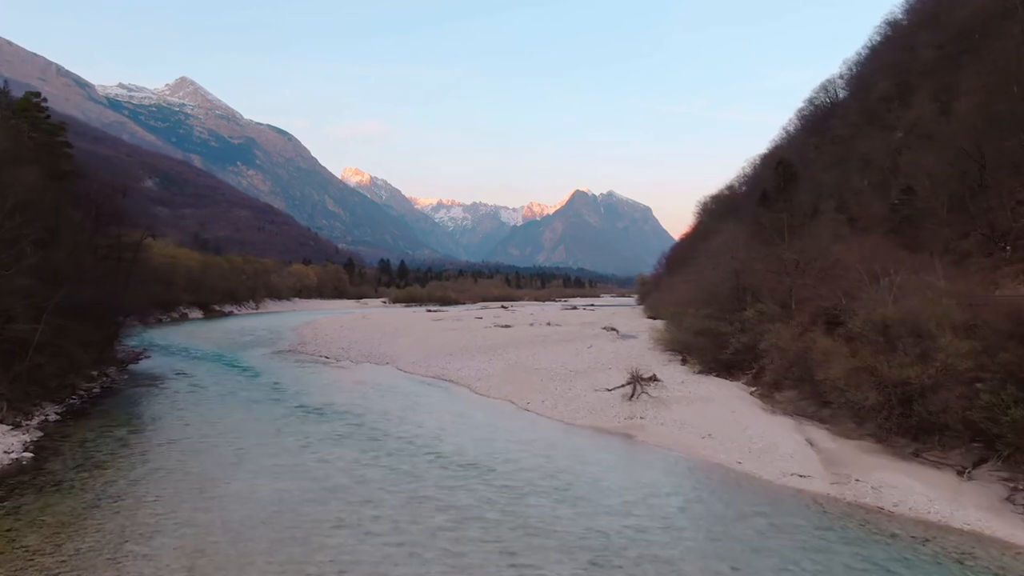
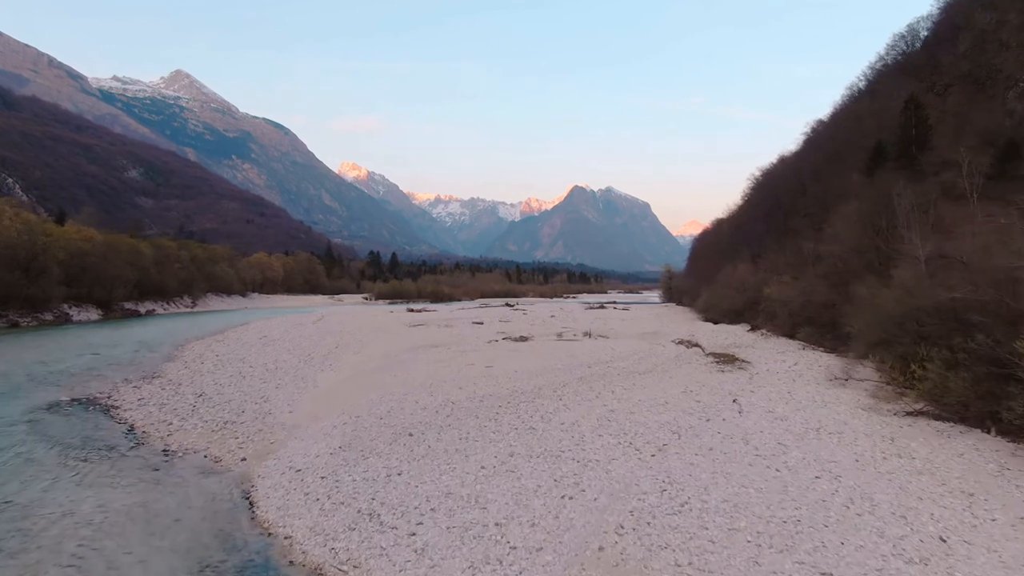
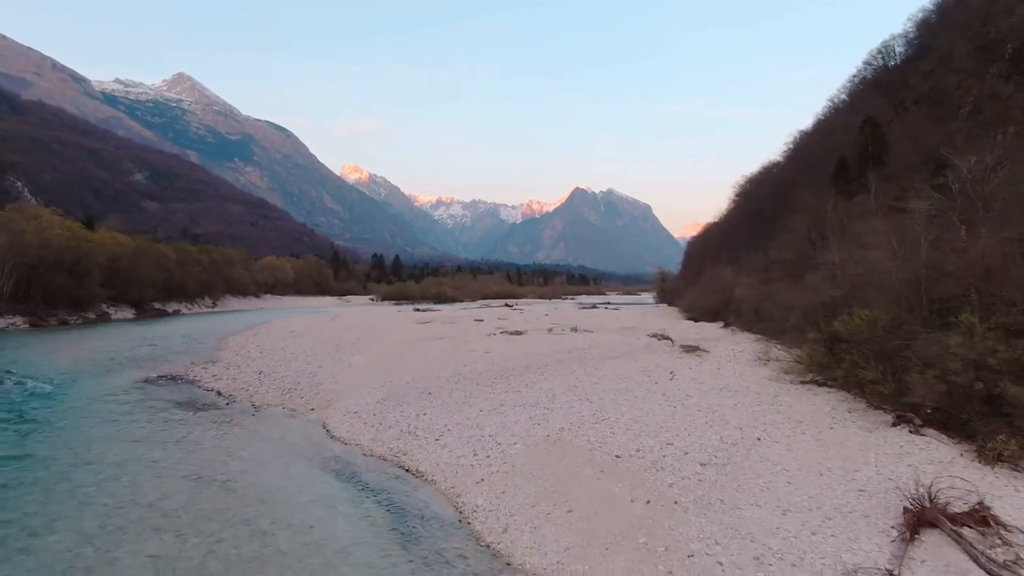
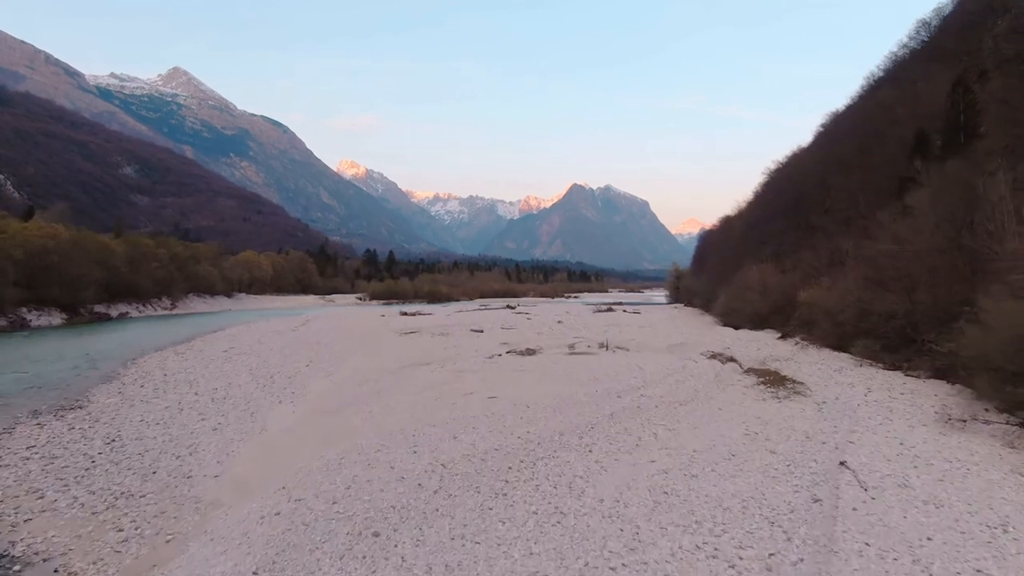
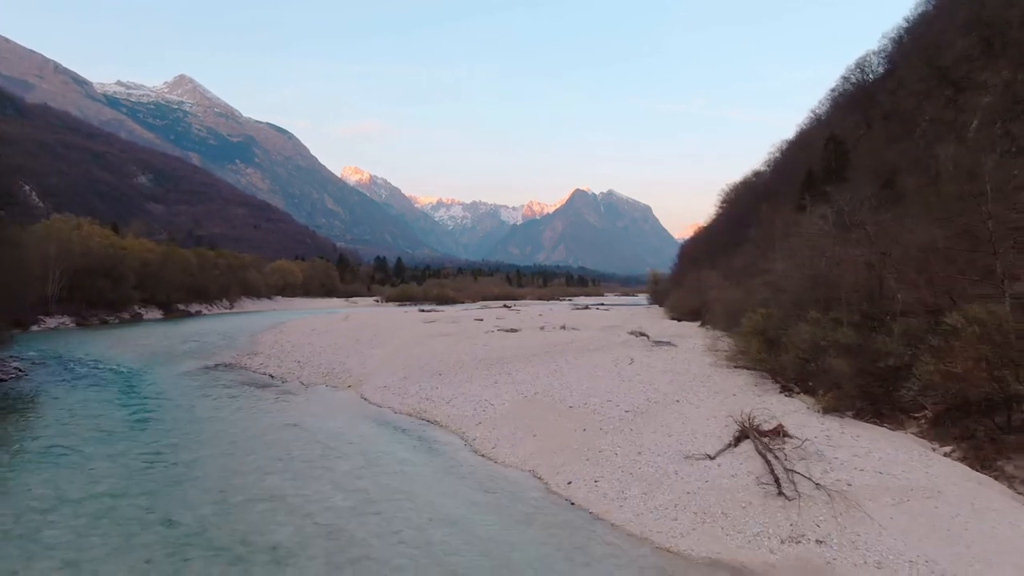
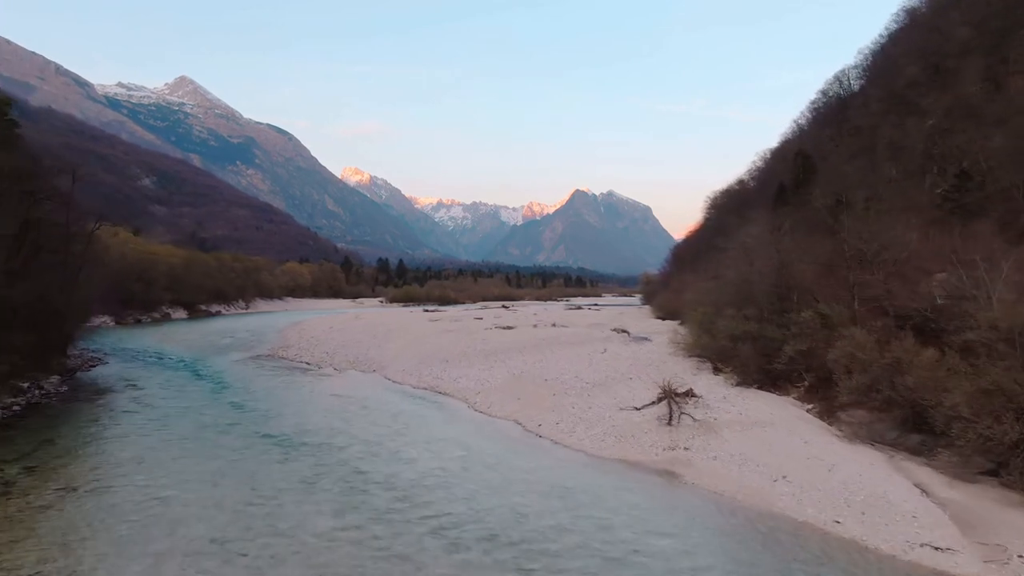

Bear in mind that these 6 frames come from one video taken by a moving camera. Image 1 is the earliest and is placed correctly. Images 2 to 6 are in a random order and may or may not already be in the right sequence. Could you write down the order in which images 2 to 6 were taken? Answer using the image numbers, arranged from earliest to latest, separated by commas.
6, 5, 3, 2, 4
